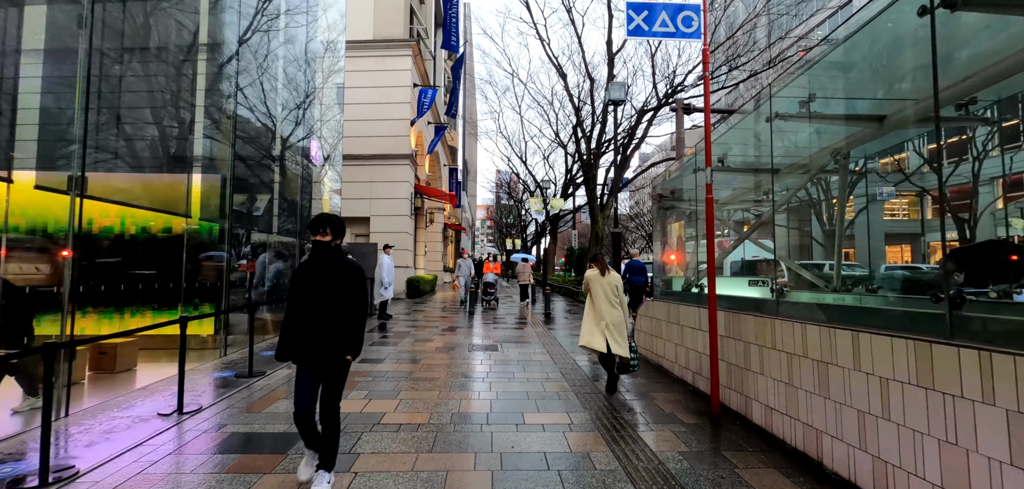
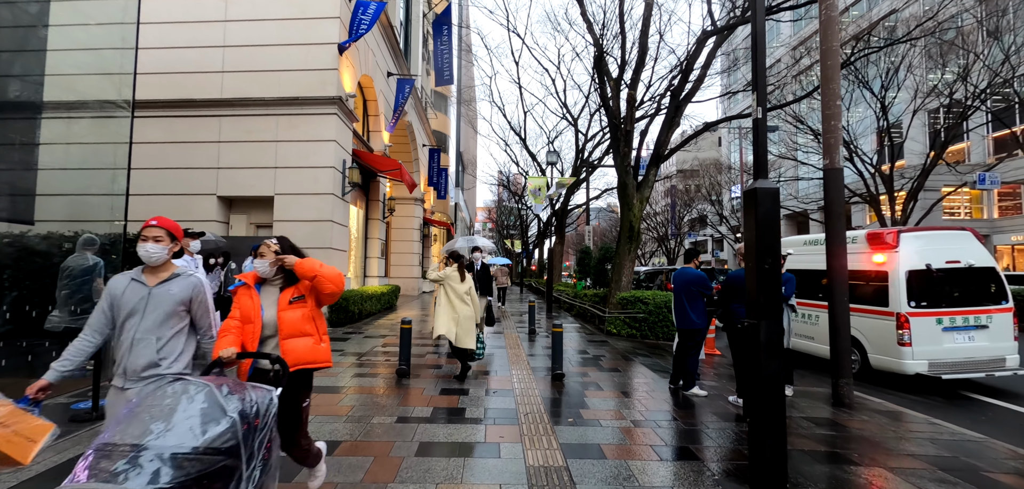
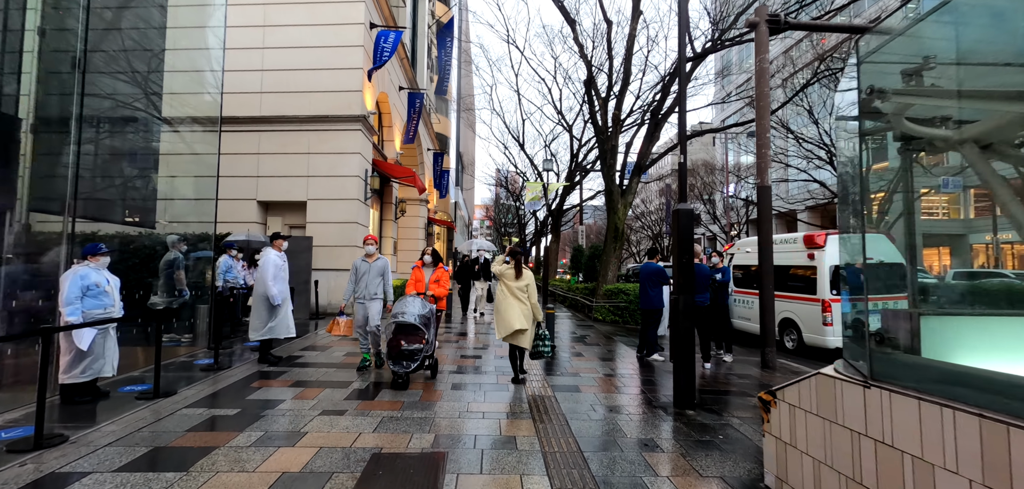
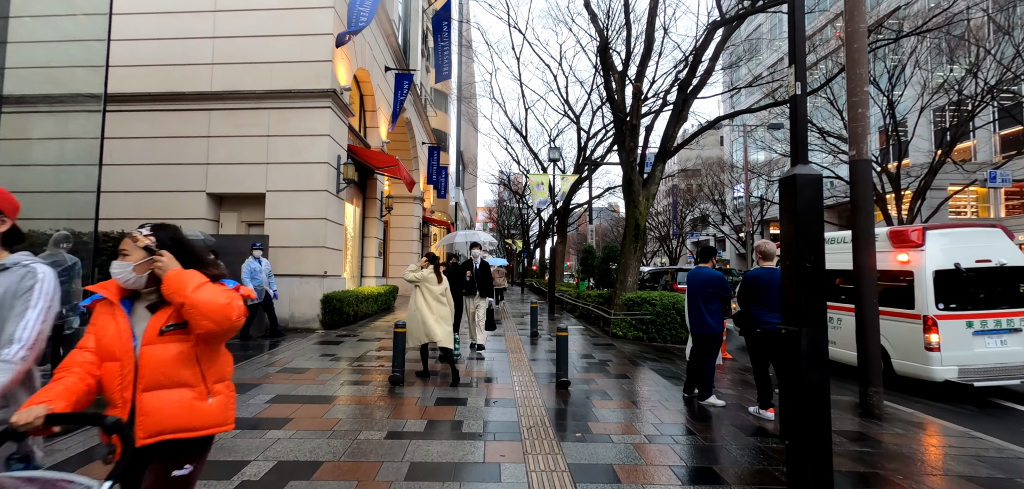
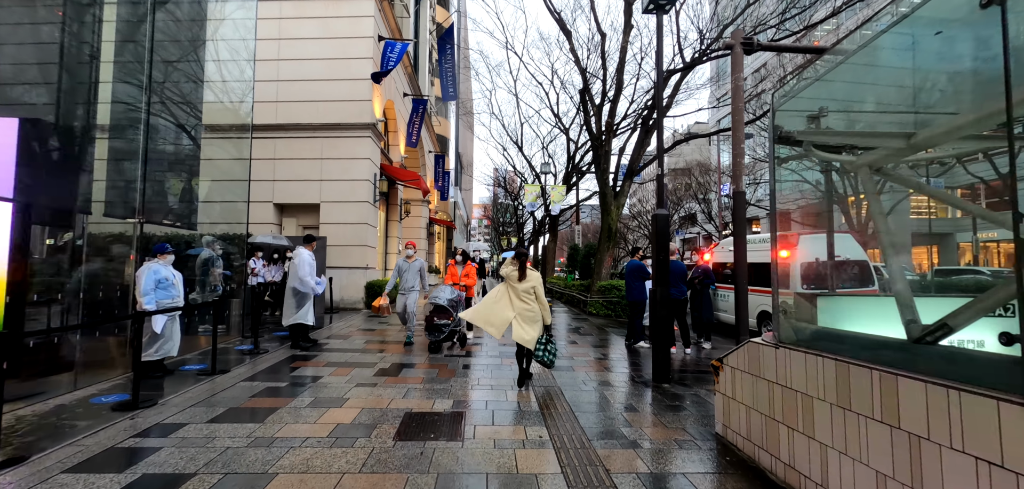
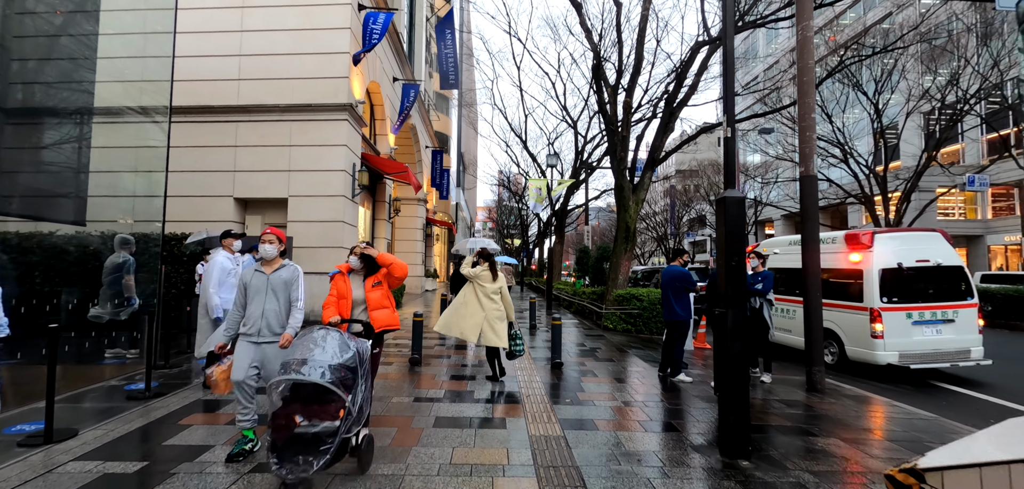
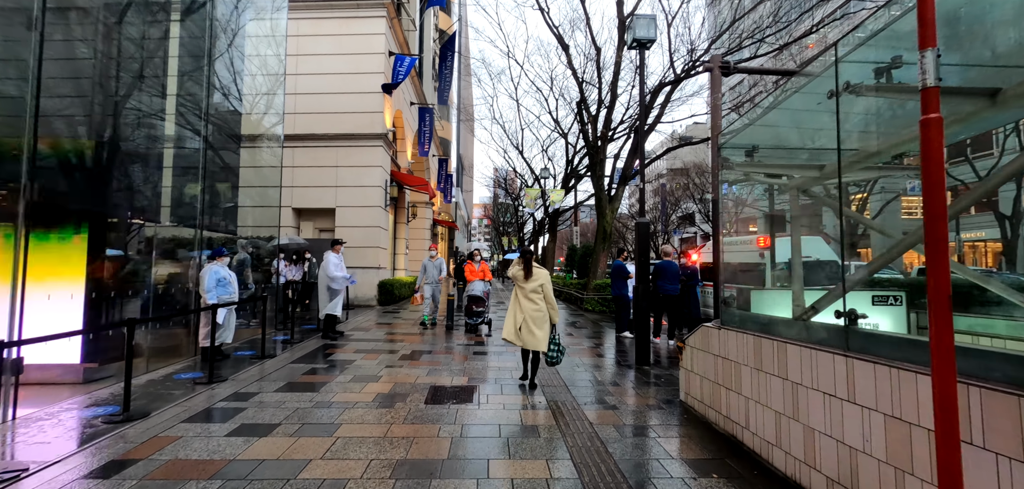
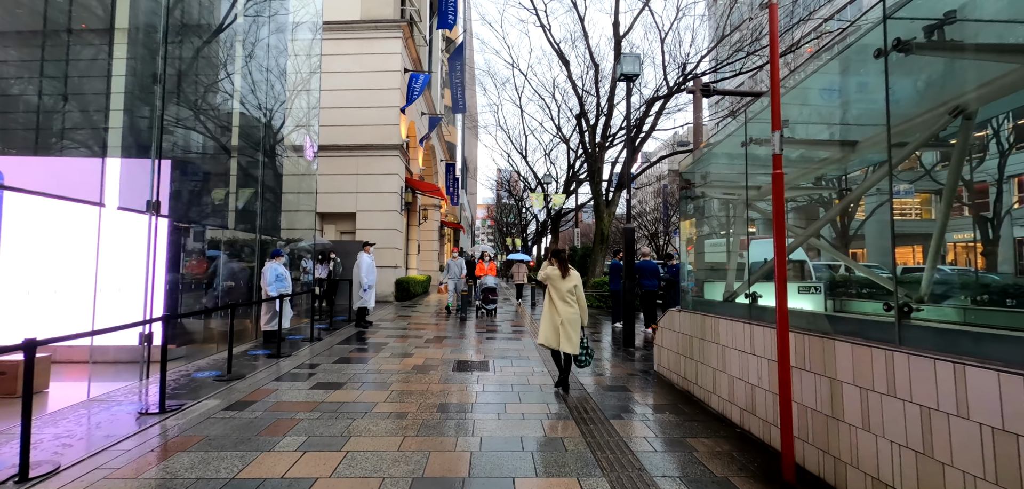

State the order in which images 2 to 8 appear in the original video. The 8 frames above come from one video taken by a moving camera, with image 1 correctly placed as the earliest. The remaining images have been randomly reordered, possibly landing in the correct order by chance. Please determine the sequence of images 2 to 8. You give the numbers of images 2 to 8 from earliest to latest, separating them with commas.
8, 7, 5, 3, 6, 2, 4
